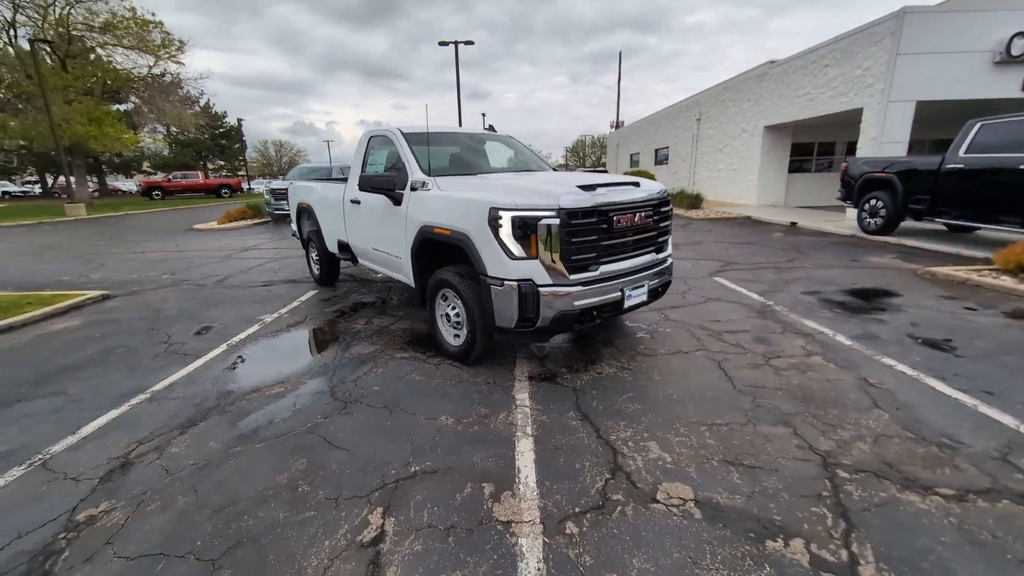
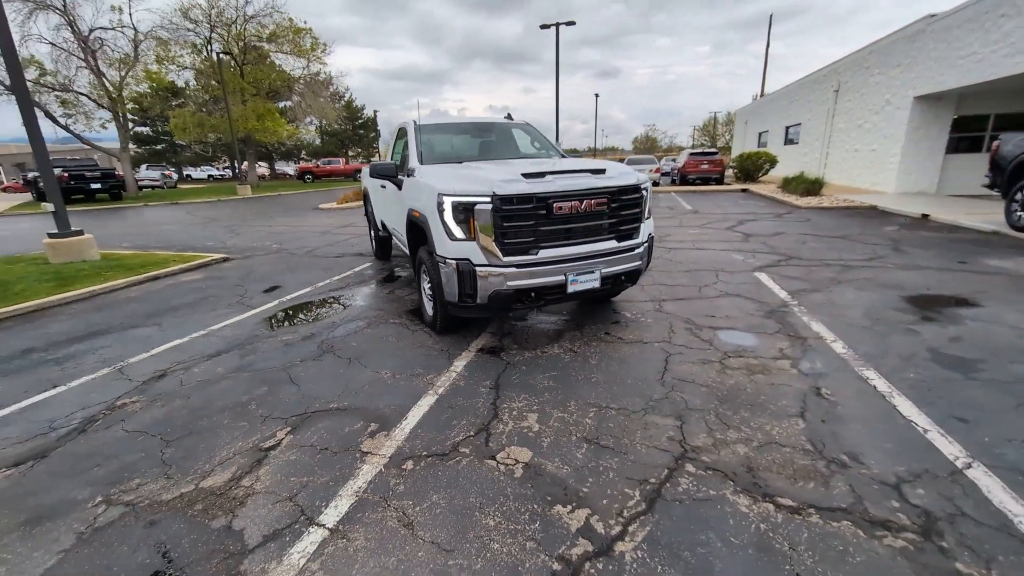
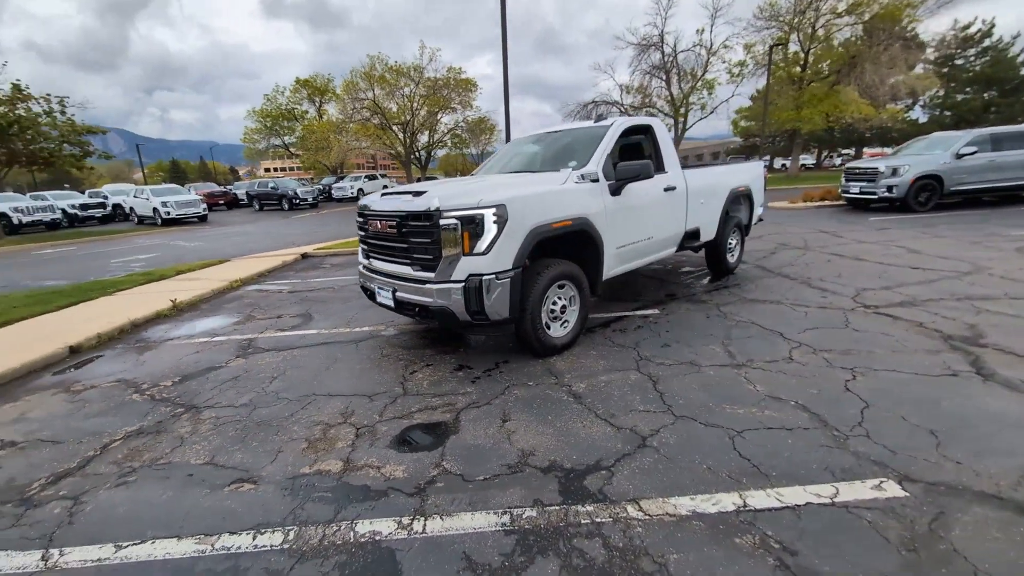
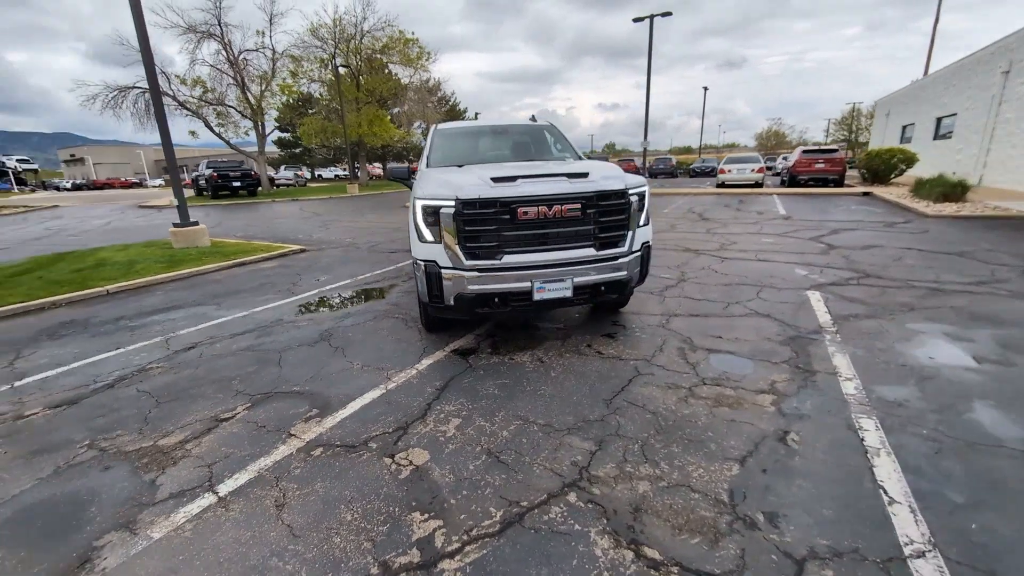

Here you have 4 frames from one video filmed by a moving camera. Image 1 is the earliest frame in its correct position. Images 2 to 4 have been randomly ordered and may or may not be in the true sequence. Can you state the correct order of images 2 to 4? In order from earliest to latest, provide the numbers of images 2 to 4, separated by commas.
2, 4, 3
